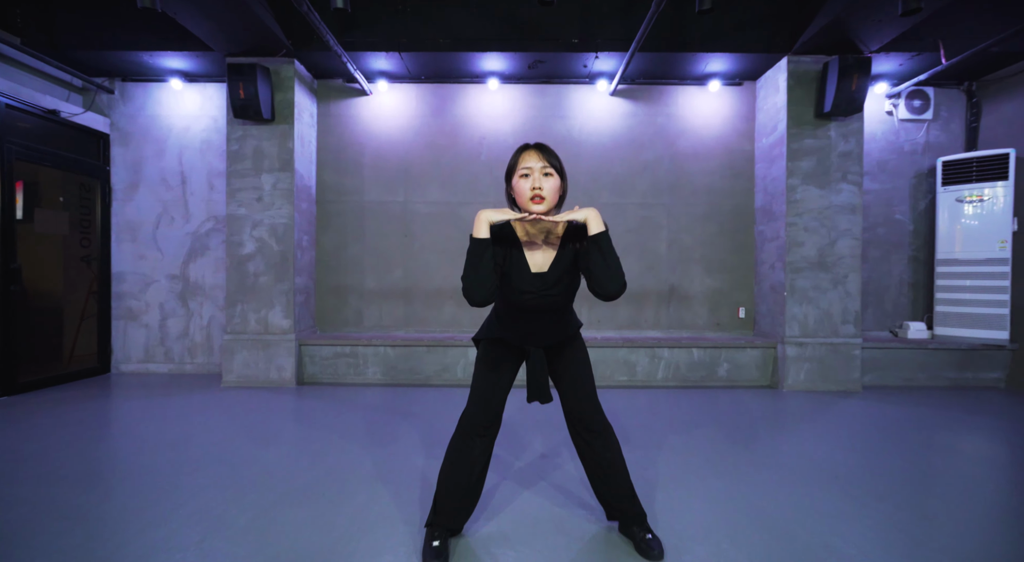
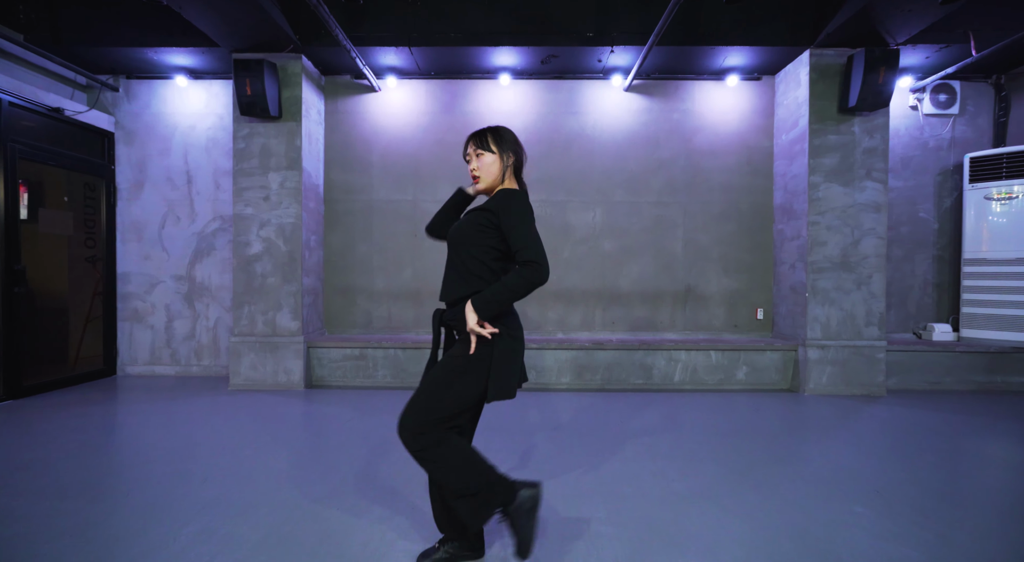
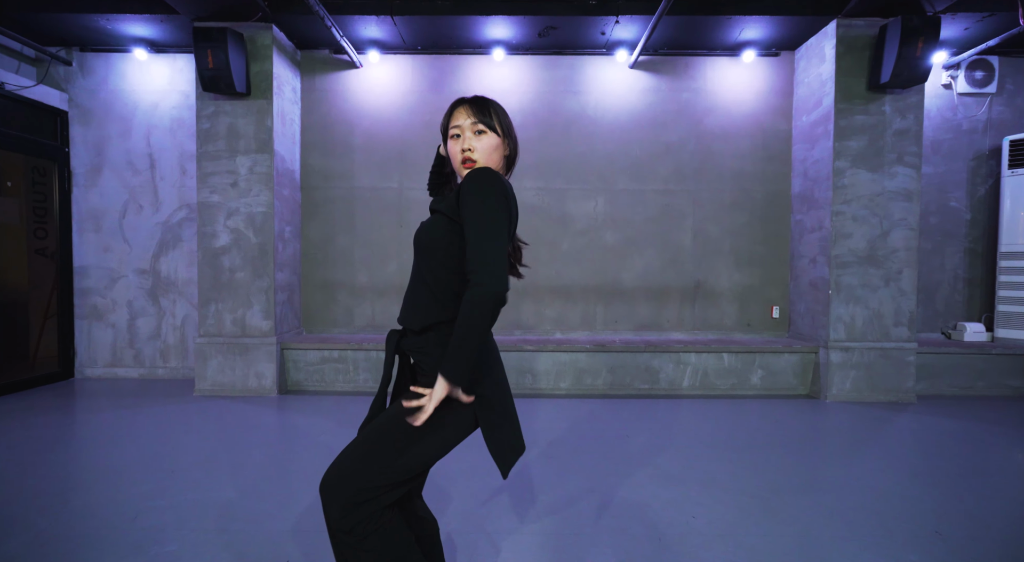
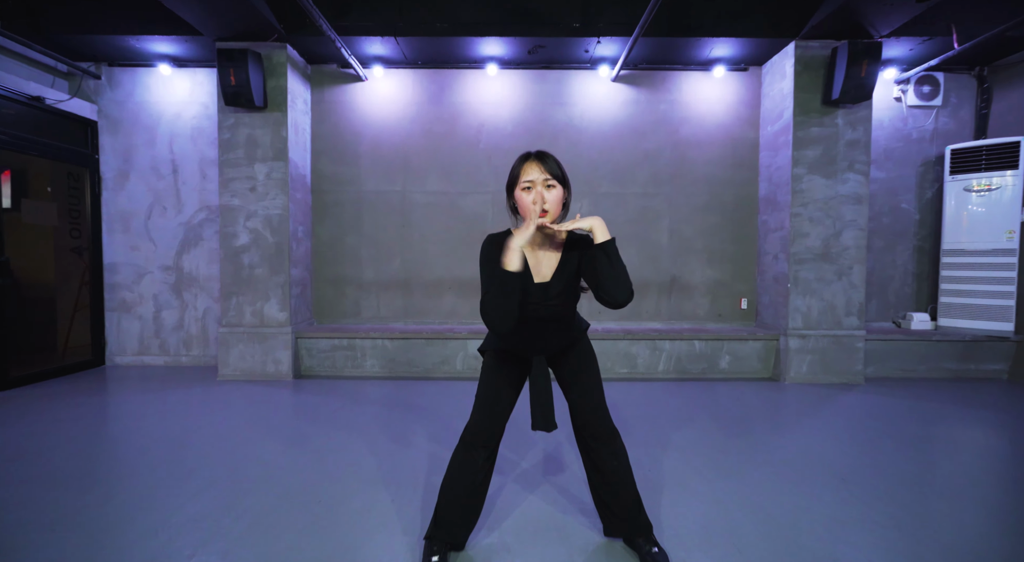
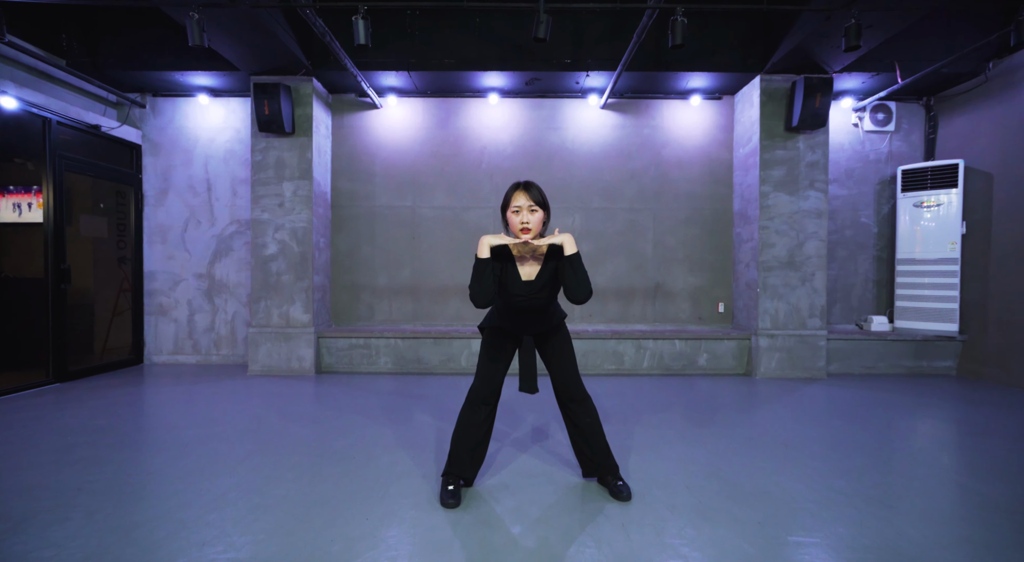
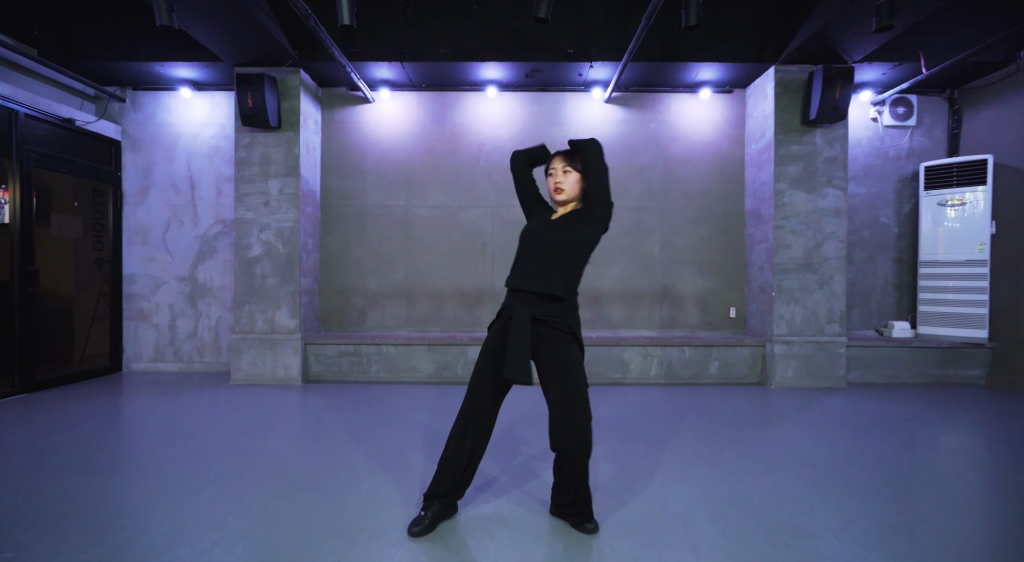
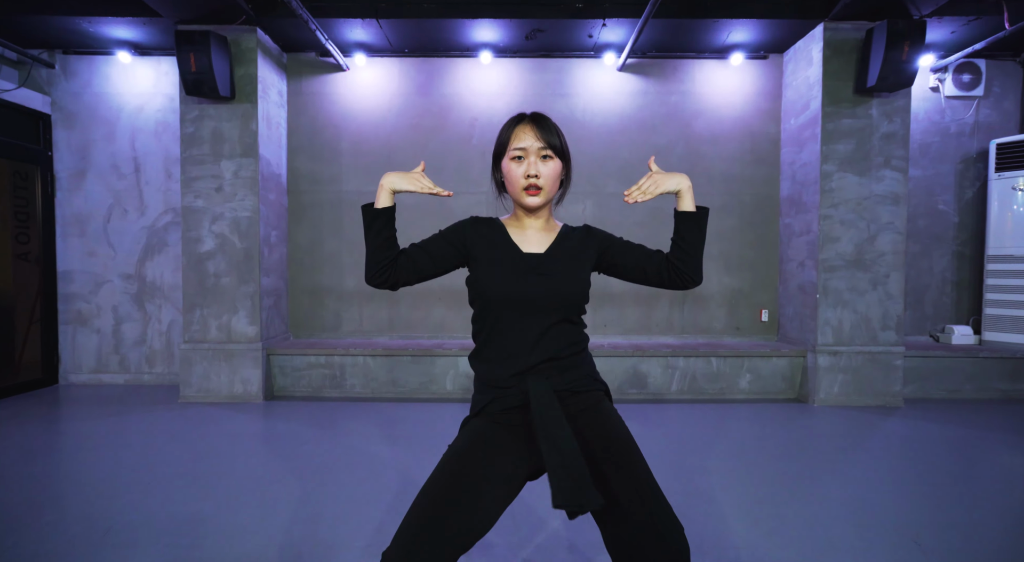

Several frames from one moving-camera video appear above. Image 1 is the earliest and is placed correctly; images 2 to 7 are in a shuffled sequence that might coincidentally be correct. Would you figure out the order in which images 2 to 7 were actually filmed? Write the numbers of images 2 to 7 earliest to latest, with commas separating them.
5, 4, 7, 6, 3, 2
